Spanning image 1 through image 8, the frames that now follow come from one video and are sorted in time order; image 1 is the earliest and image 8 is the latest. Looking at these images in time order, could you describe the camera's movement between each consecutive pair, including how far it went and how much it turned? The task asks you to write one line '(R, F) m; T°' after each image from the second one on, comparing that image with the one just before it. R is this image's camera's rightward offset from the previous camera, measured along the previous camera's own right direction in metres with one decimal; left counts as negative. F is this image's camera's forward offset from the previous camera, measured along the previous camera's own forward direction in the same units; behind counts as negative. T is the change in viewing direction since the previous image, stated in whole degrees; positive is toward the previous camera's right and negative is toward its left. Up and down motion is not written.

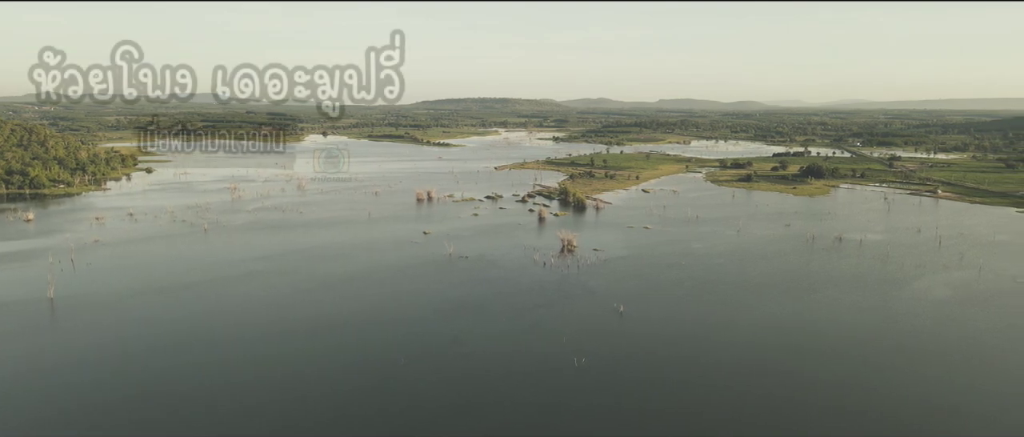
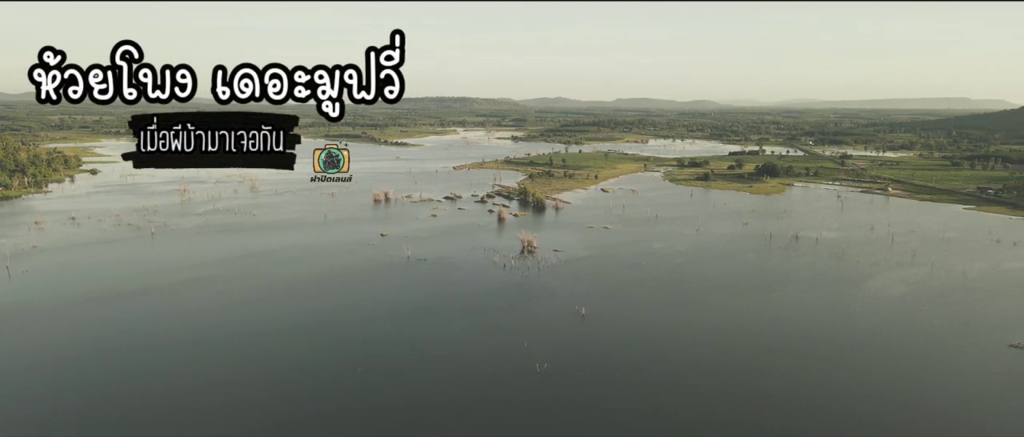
(0.0, +0.6) m; +4°
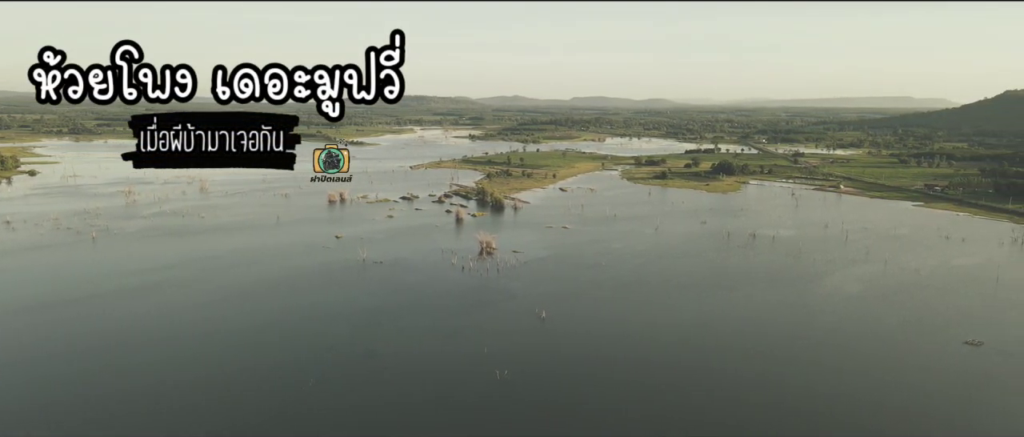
(0.0, +0.6) m; +4°
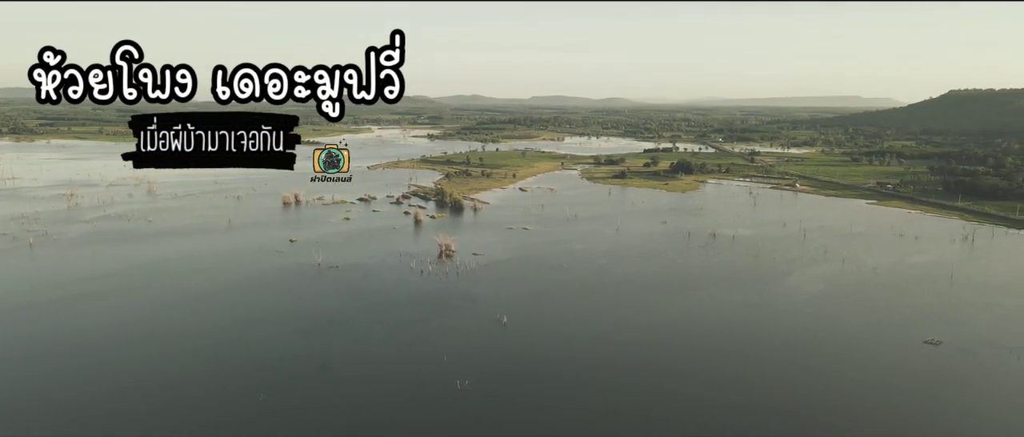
(0.0, +0.6) m; +4°
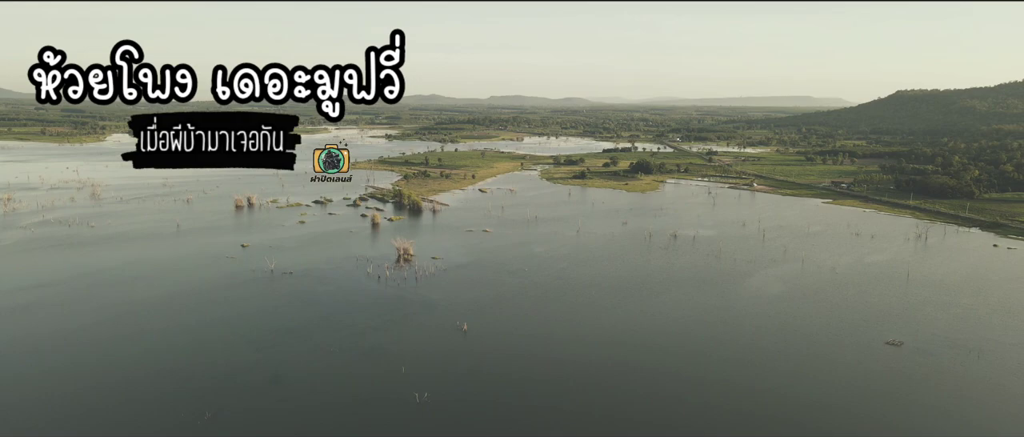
(0.0, +0.6) m; +4°
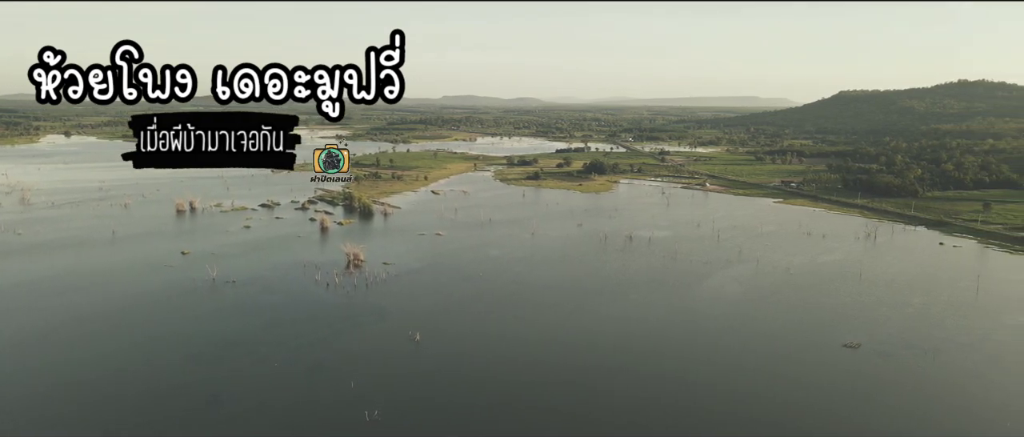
(0.0, +0.6) m; +4°
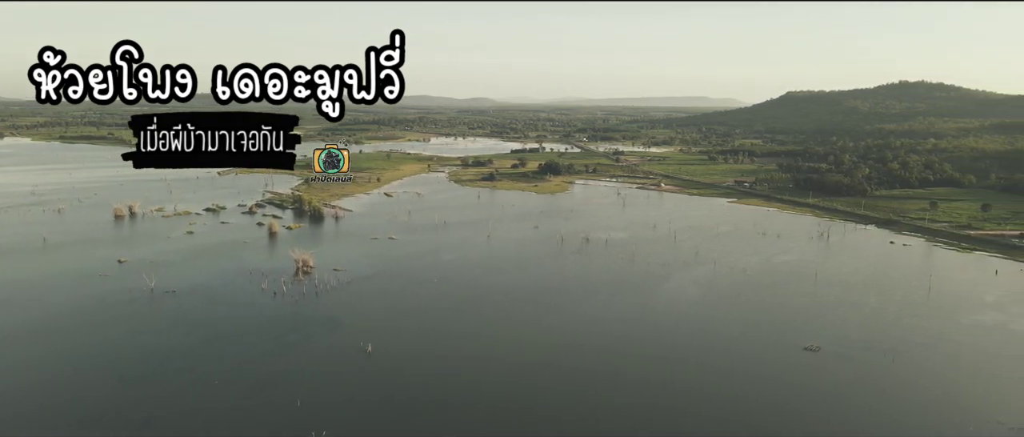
(0.0, +0.6) m; +4°
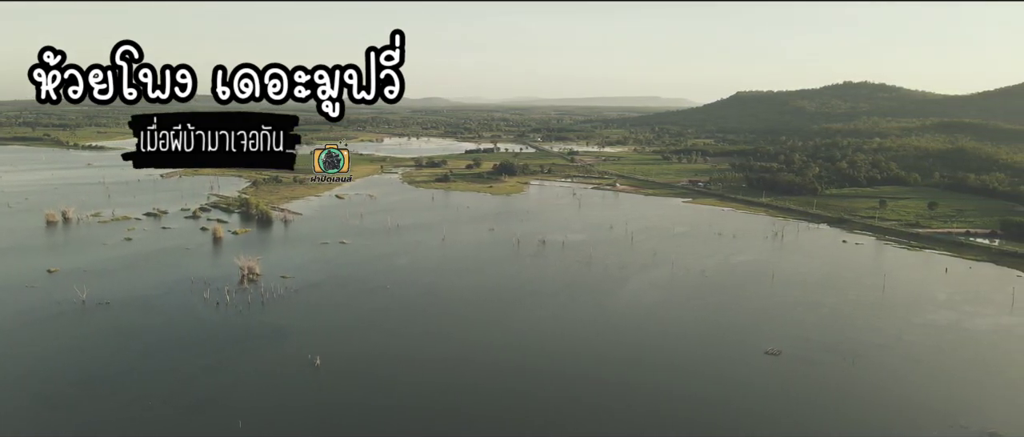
(0.0, +0.6) m; +4°
